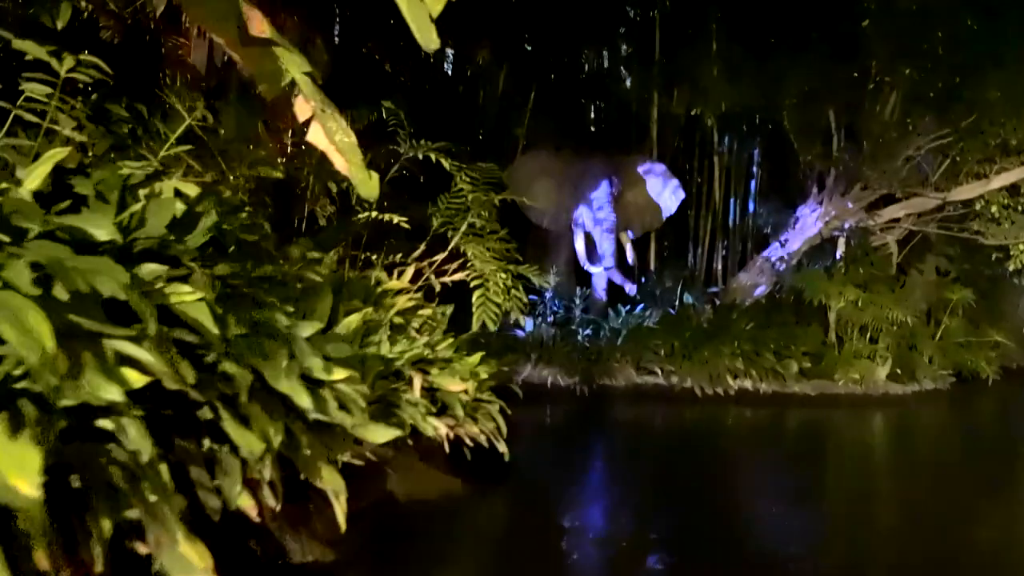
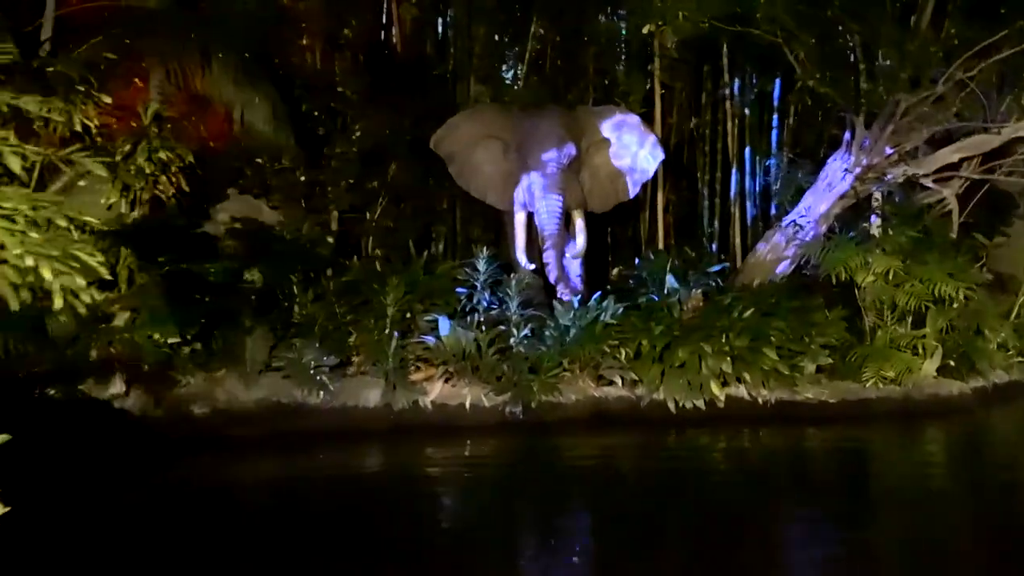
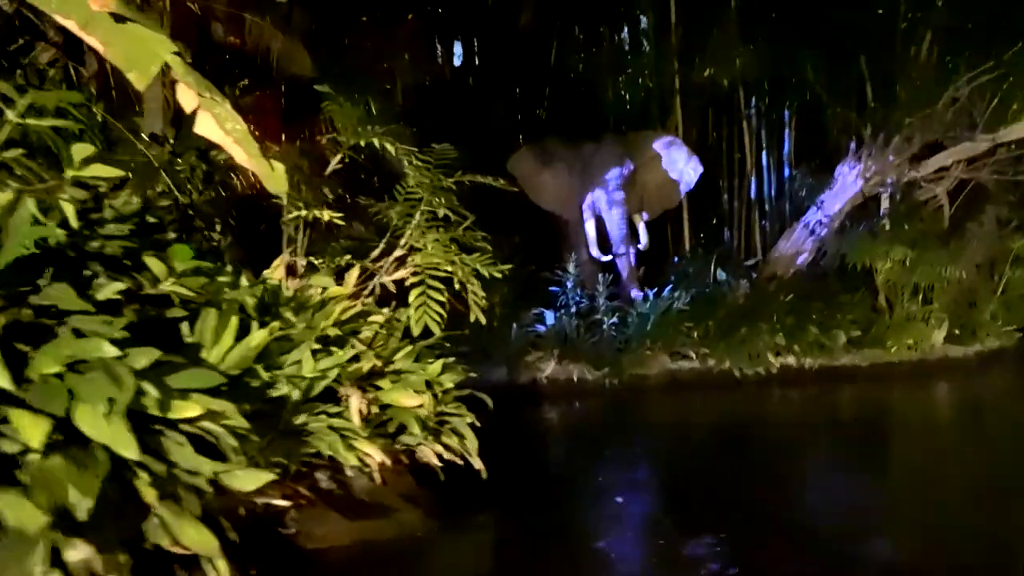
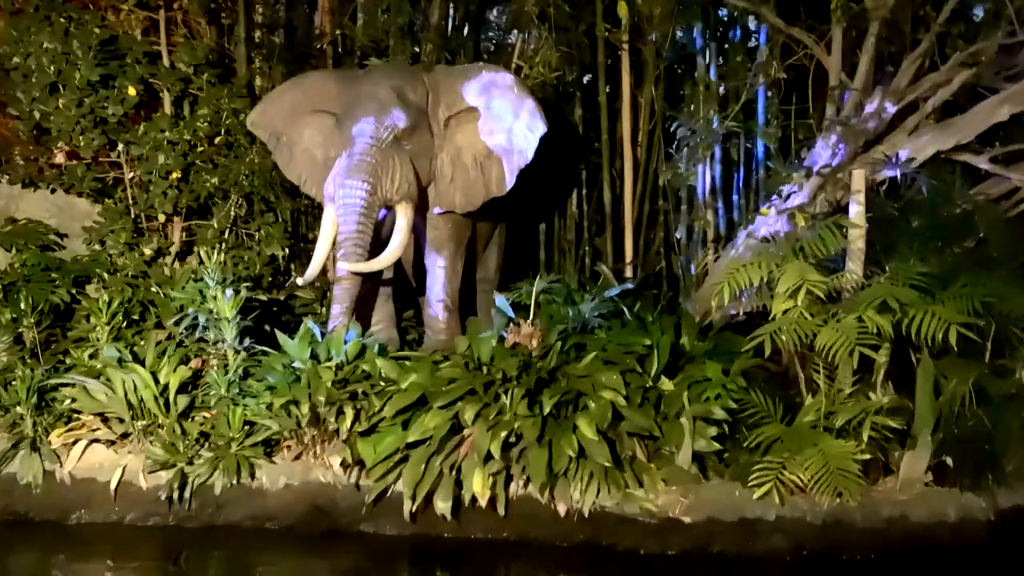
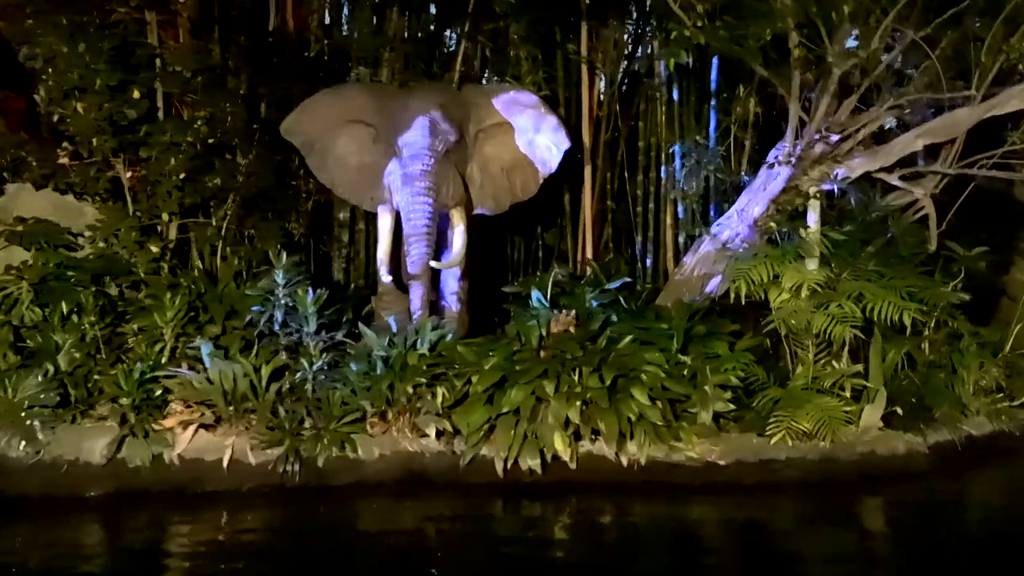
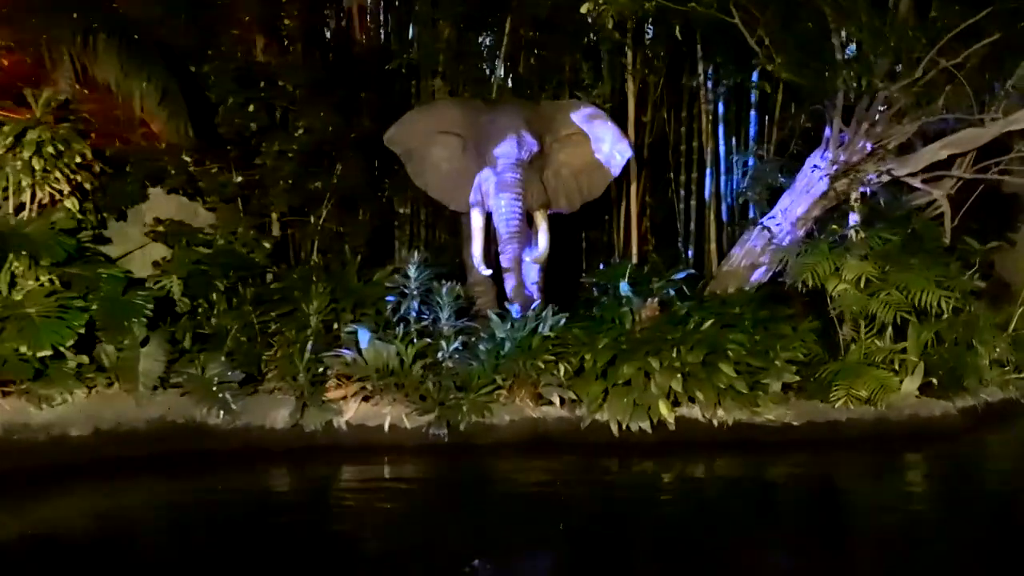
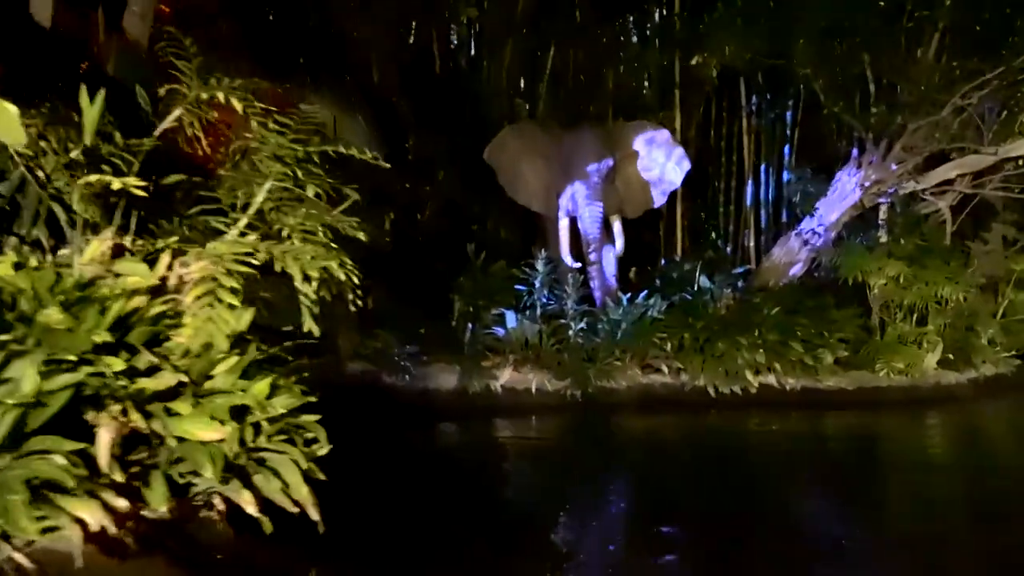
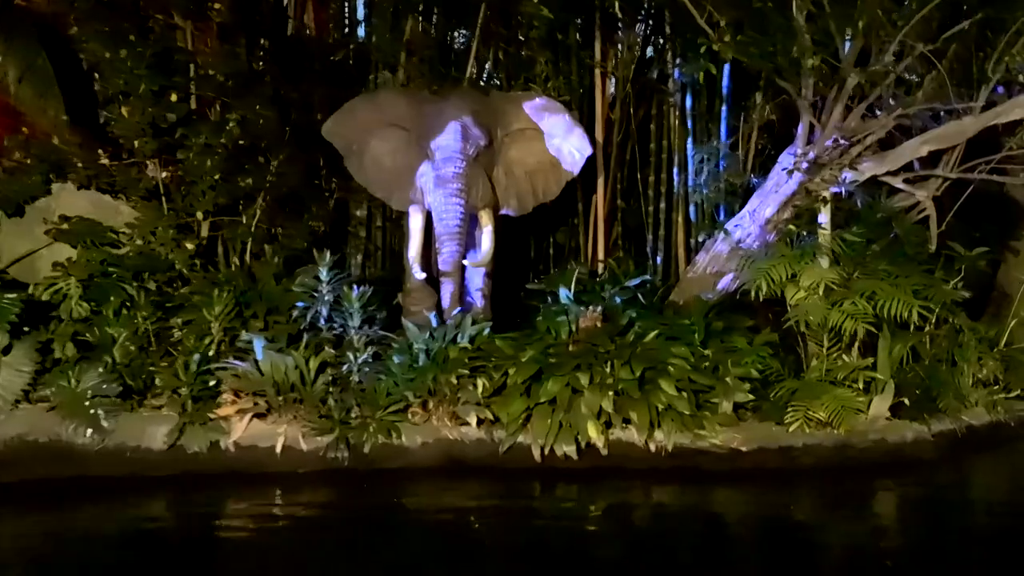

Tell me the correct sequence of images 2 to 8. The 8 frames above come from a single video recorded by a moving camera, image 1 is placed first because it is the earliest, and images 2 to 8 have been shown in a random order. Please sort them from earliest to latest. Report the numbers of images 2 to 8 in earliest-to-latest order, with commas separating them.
3, 7, 2, 6, 8, 5, 4
